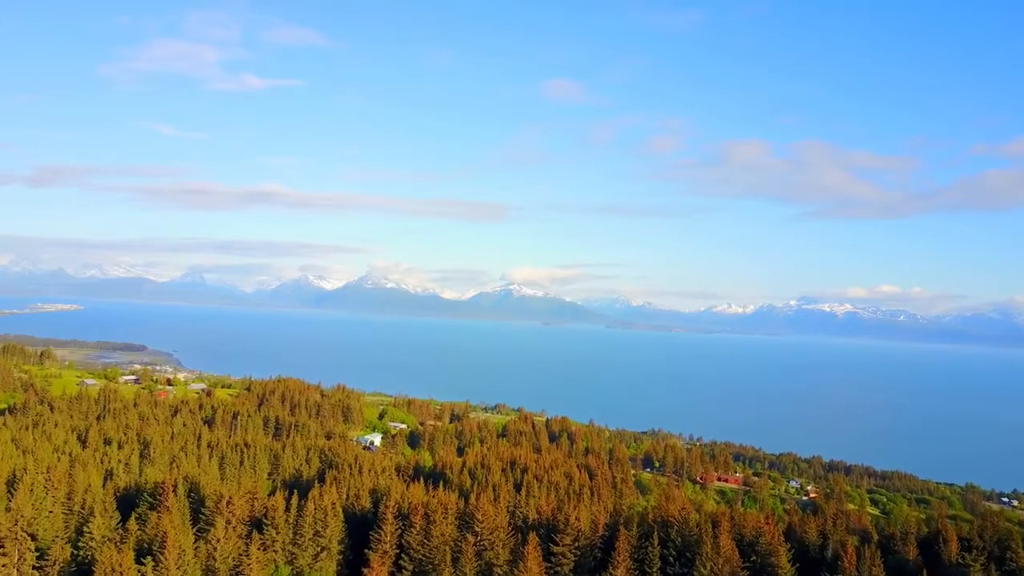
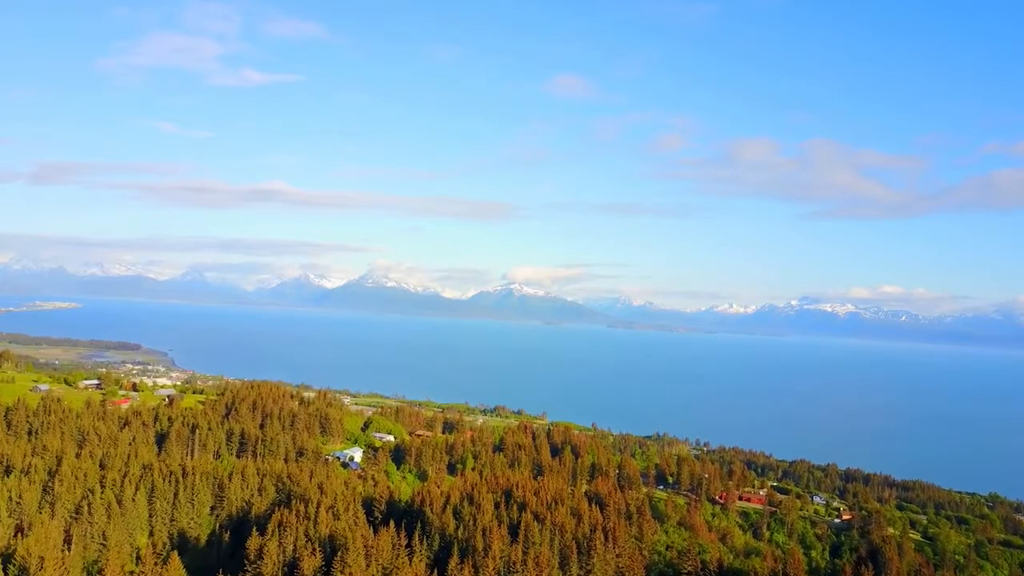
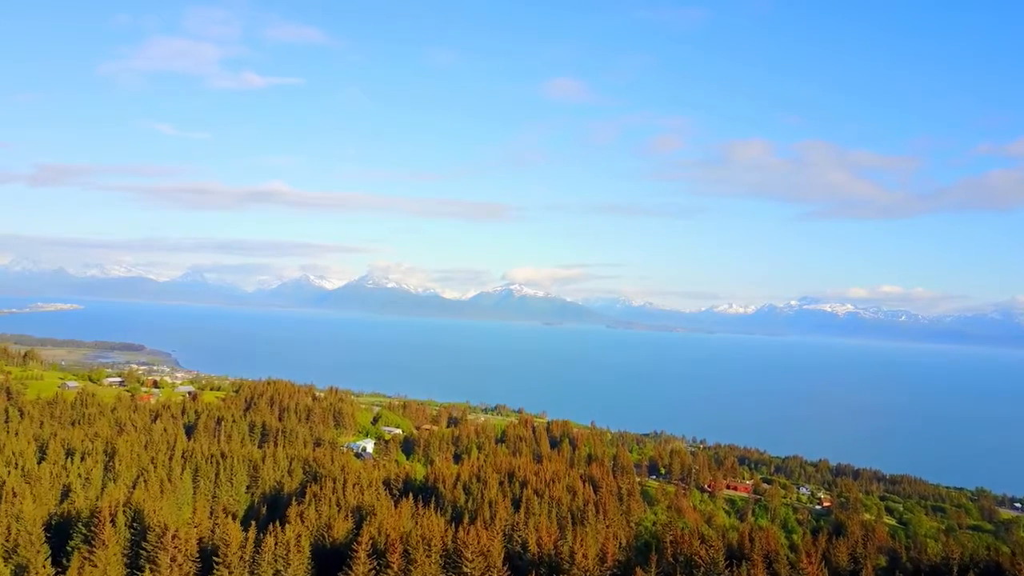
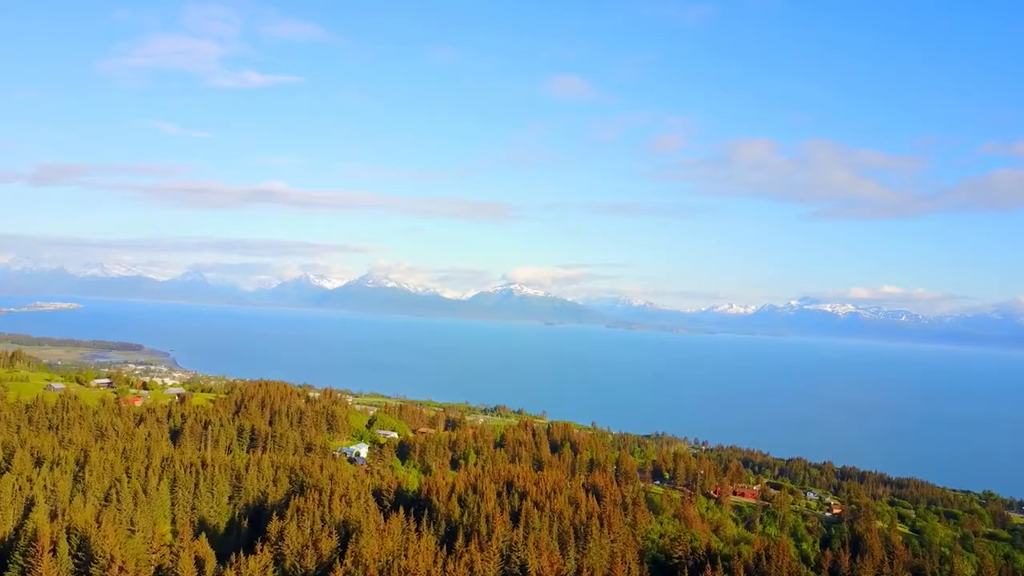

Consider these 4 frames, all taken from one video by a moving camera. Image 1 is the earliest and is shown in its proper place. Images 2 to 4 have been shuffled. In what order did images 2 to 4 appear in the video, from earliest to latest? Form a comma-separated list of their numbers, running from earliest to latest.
3, 4, 2
